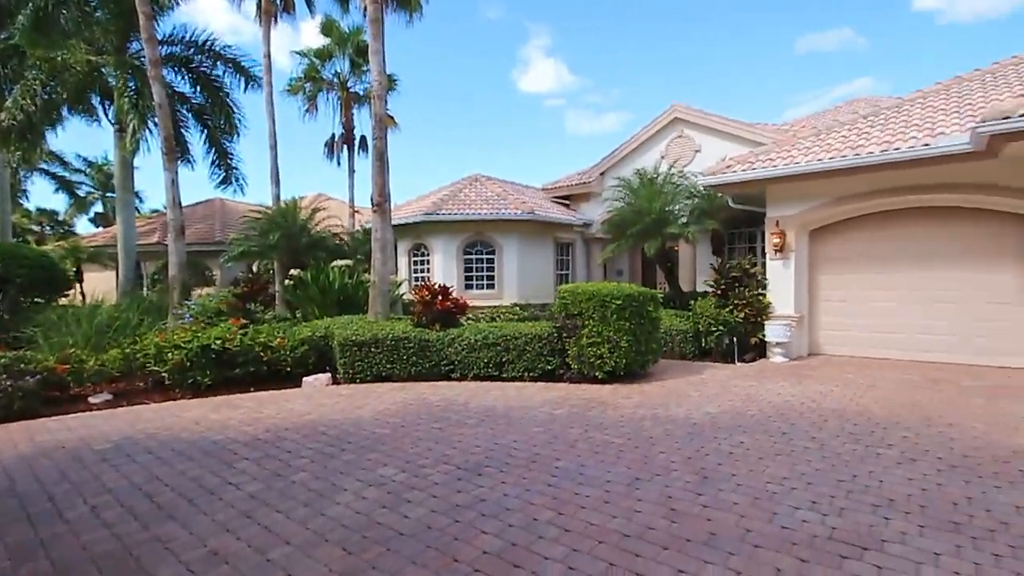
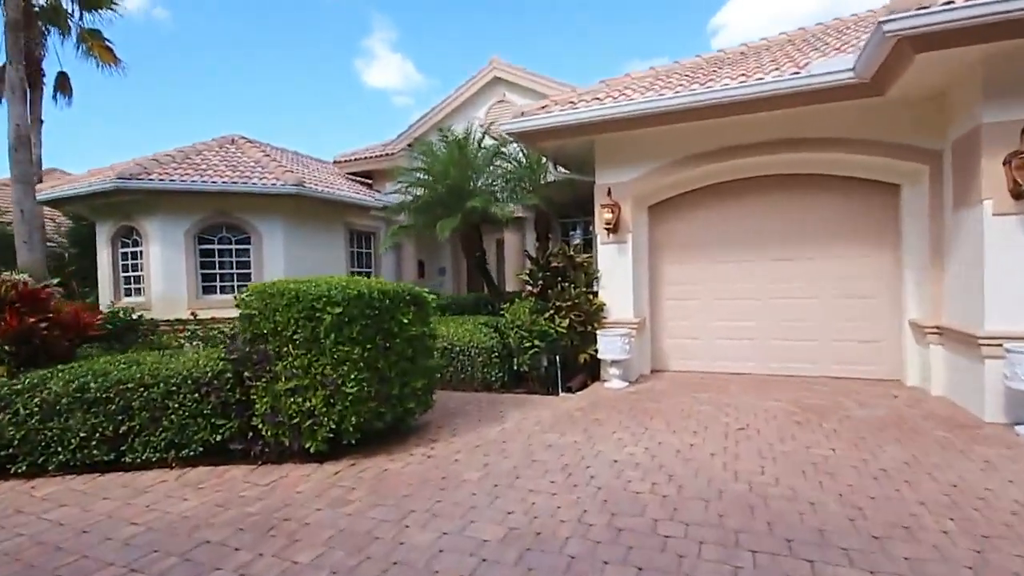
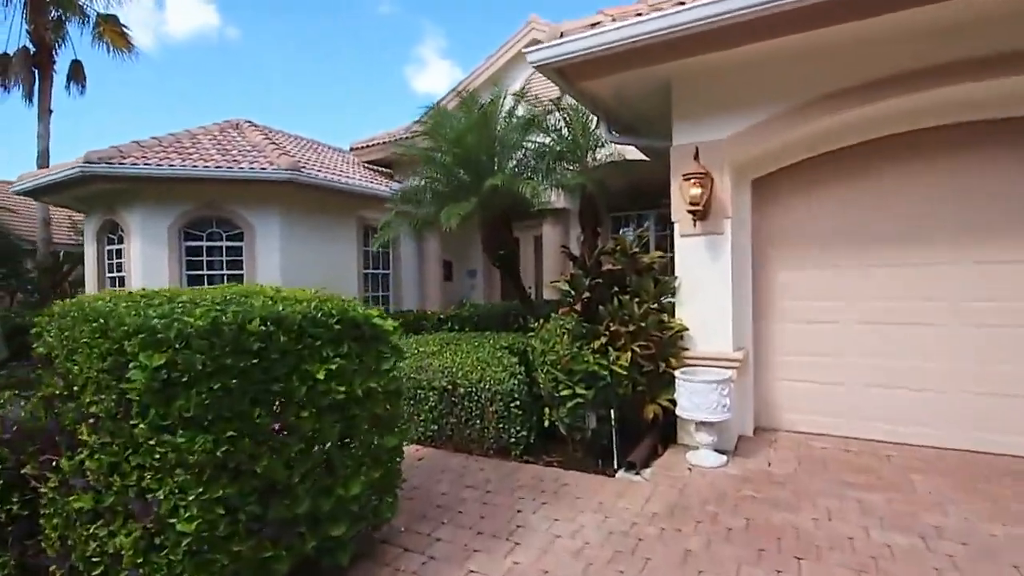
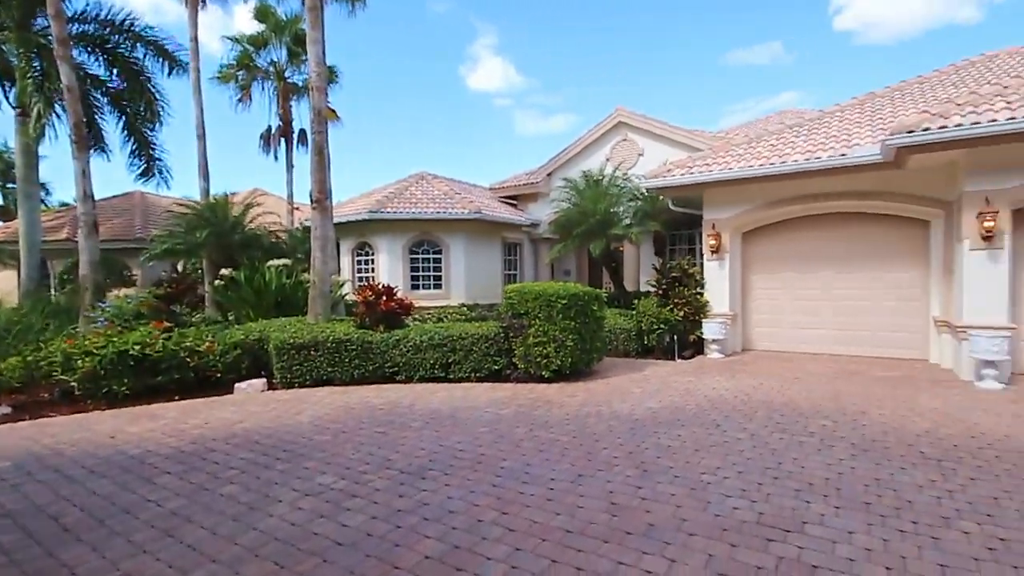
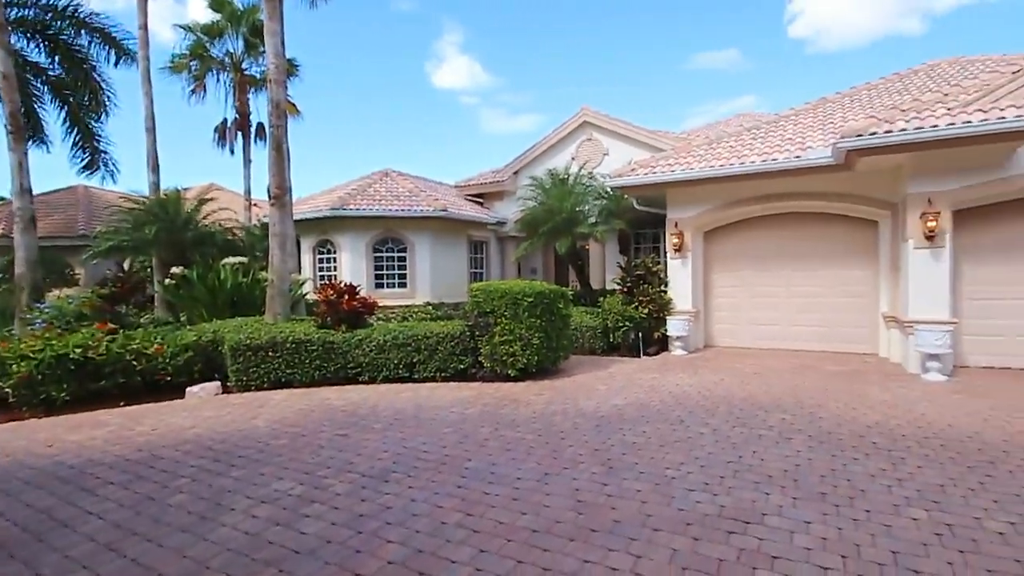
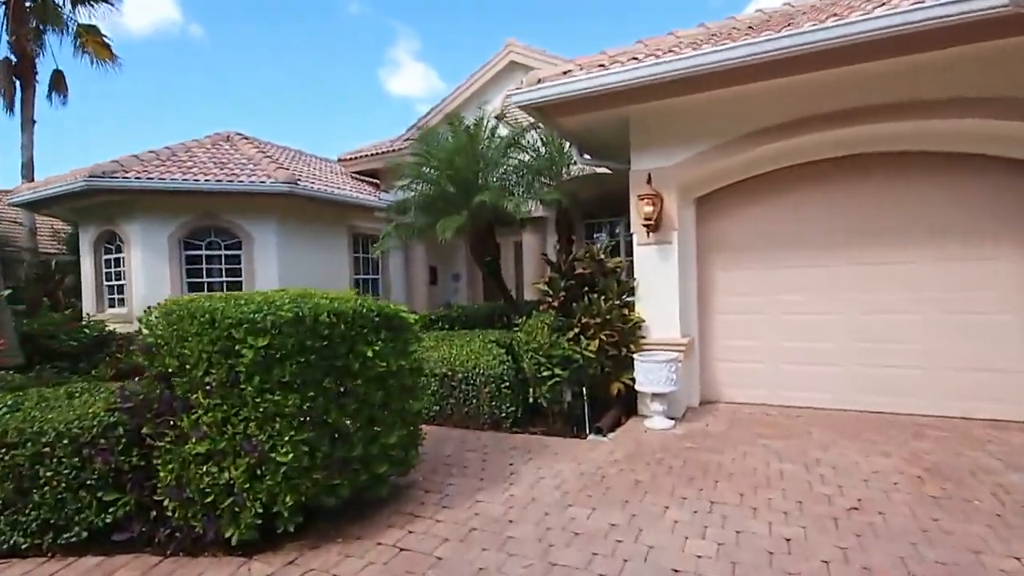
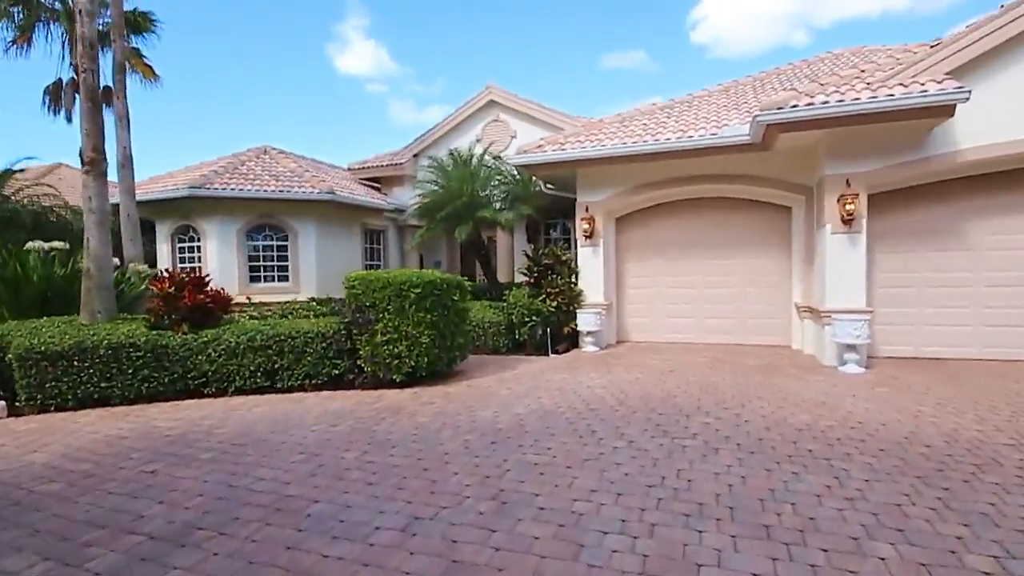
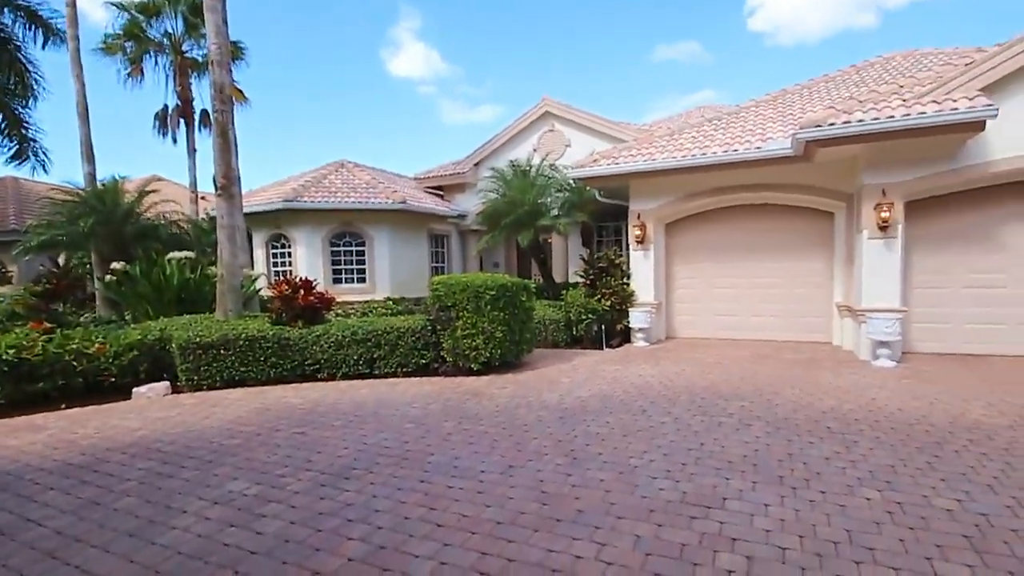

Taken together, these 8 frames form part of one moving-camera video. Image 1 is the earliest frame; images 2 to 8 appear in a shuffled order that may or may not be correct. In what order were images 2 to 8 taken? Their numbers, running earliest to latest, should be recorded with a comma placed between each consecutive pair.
4, 5, 8, 7, 2, 6, 3
